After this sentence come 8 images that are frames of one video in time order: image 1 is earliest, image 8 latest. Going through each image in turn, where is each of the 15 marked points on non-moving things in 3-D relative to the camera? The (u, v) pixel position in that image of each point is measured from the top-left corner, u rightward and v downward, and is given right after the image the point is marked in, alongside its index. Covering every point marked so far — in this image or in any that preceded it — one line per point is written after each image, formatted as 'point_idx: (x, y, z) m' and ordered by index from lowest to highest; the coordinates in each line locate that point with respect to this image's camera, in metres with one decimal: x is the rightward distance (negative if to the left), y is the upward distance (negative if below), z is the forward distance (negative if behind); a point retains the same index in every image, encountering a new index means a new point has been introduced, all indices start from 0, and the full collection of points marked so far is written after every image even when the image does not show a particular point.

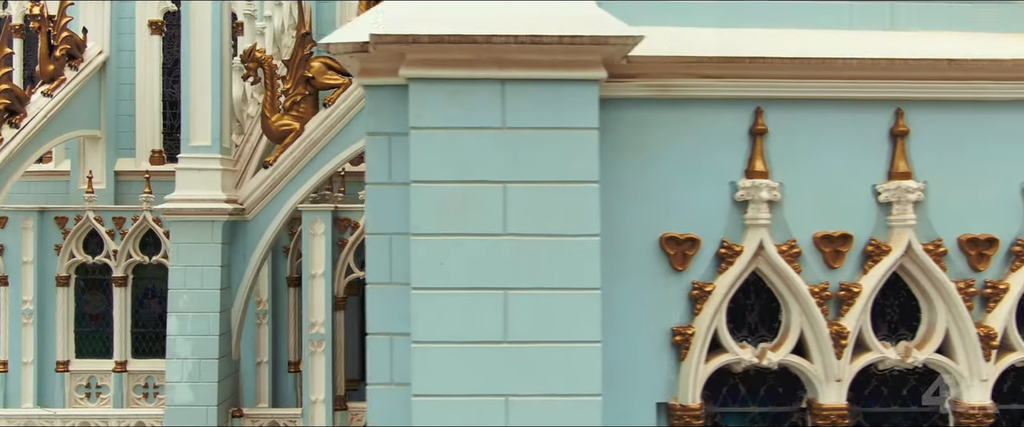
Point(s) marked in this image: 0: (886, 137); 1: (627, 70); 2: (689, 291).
0: (+1.4, +0.3, +2.7) m
1: (+0.4, +0.5, +2.6) m
2: (+0.7, -0.3, +2.7) m
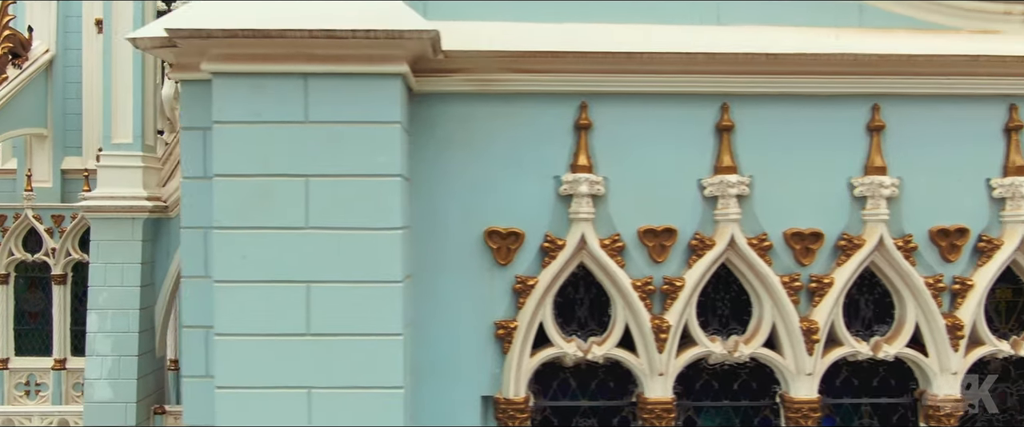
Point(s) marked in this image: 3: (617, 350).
0: (+0.8, +0.3, +2.7) m
1: (-0.2, +0.6, +2.6) m
2: (0.0, -0.3, +2.7) m
3: (+0.4, -0.5, +2.7) m
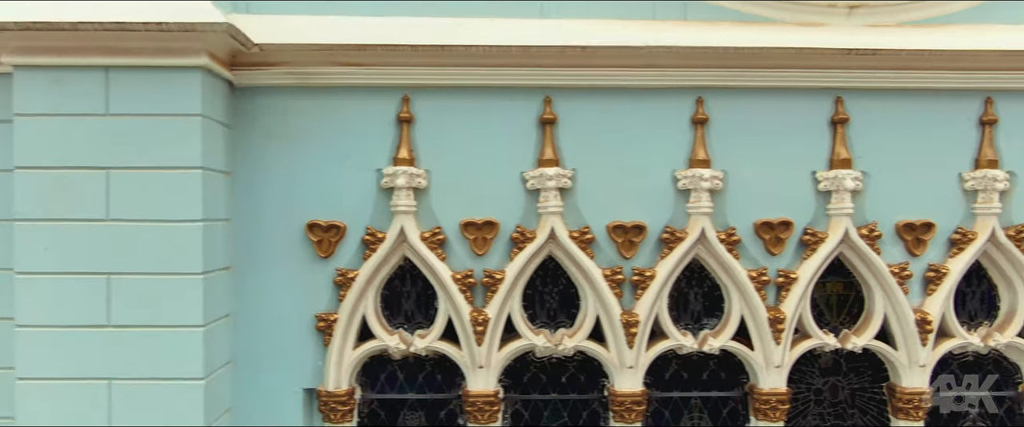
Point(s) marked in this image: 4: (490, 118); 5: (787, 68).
0: (+0.1, +0.3, +2.7) m
1: (-0.9, +0.6, +2.6) m
2: (-0.7, -0.2, +2.7) m
3: (-0.3, -0.5, +2.7) m
4: (-0.1, +0.4, +2.7) m
5: (+1.1, +0.6, +2.7) m
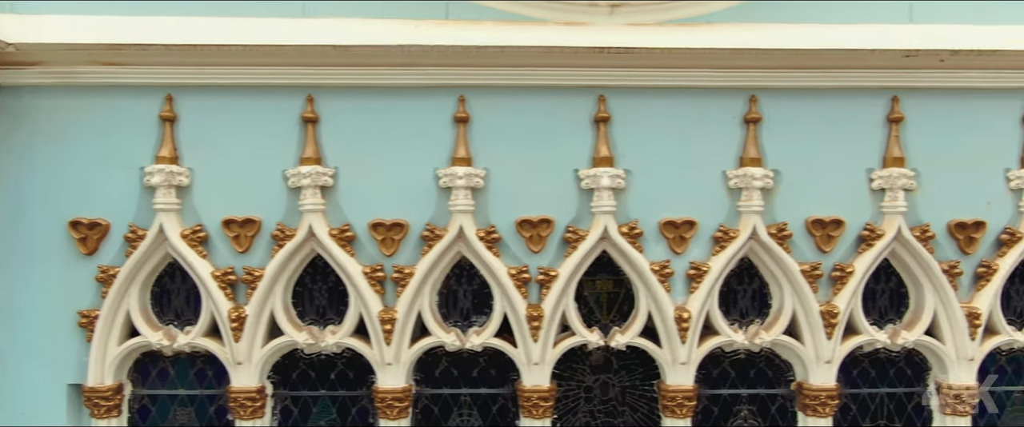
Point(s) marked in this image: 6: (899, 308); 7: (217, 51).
0: (-0.8, +0.4, +2.7) m
1: (-1.9, +0.6, +2.7) m
2: (-1.6, -0.2, +2.7) m
3: (-1.2, -0.5, +2.7) m
4: (-1.0, +0.4, +2.7) m
5: (+0.1, +0.6, +2.7) m
6: (+1.6, -0.4, +2.9) m
7: (-1.1, +0.6, +2.6) m
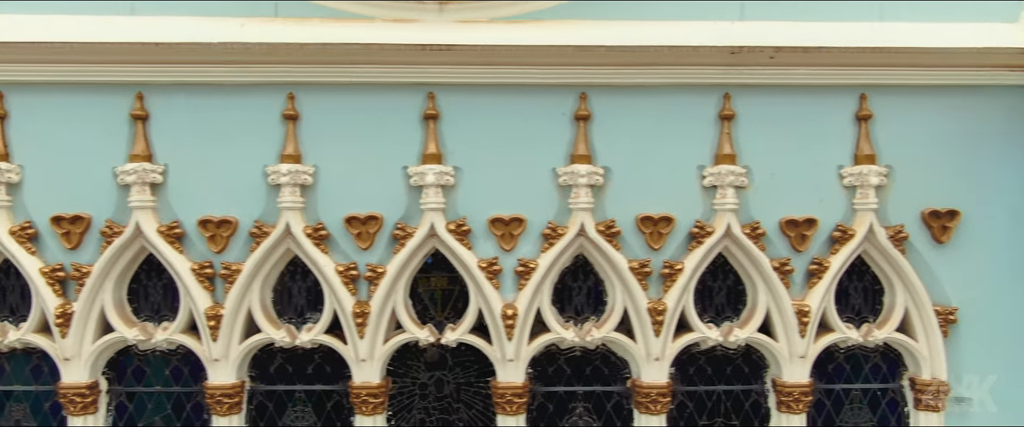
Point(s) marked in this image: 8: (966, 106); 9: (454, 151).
0: (-1.5, +0.4, +2.8) m
1: (-2.5, +0.6, +2.7) m
2: (-2.3, -0.2, +2.7) m
3: (-1.9, -0.5, +2.8) m
4: (-1.7, +0.4, +2.8) m
5: (-0.5, +0.6, +2.7) m
6: (+0.9, -0.4, +2.9) m
7: (-1.8, +0.6, +2.6) m
8: (+1.8, +0.4, +2.8) m
9: (-0.2, +0.2, +2.8) m
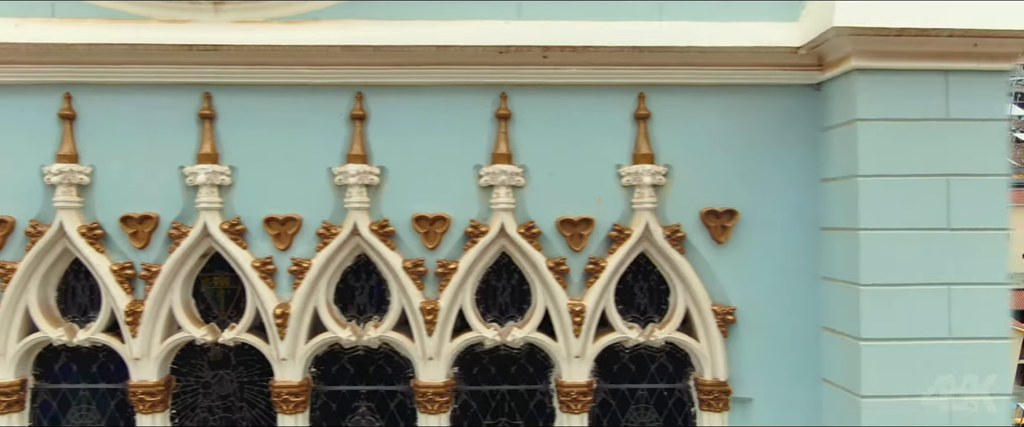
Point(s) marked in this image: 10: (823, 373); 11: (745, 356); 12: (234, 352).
0: (-2.4, +0.4, +2.8) m
1: (-3.4, +0.6, +2.7) m
2: (-3.2, -0.2, +2.8) m
3: (-2.8, -0.5, +2.8) m
4: (-2.6, +0.4, +2.8) m
5: (-1.4, +0.6, +2.7) m
6: (0.0, -0.4, +2.9) m
7: (-2.7, +0.6, +2.6) m
8: (+0.9, +0.4, +2.8) m
9: (-1.1, +0.2, +2.8) m
10: (+1.2, -0.6, +2.8) m
11: (+0.9, -0.6, +2.8) m
12: (-1.1, -0.6, +2.9) m
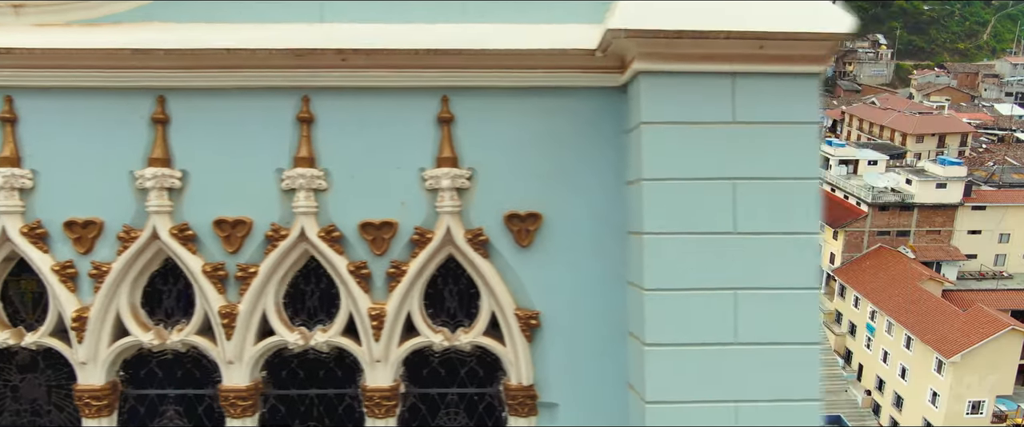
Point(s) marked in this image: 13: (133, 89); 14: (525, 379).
0: (-3.2, +0.4, +2.8) m
1: (-4.2, +0.6, +2.7) m
2: (-4.0, -0.2, +2.8) m
3: (-3.6, -0.5, +2.8) m
4: (-3.4, +0.4, +2.8) m
5: (-2.2, +0.6, +2.7) m
6: (-0.7, -0.4, +2.9) m
7: (-3.5, +0.6, +2.6) m
8: (+0.2, +0.4, +2.8) m
9: (-1.9, +0.2, +2.8) m
10: (+0.5, -0.7, +2.8) m
11: (+0.1, -0.6, +2.8) m
12: (-1.9, -0.6, +2.9) m
13: (-1.5, +0.5, +2.8) m
14: (0.0, -0.7, +2.8) m
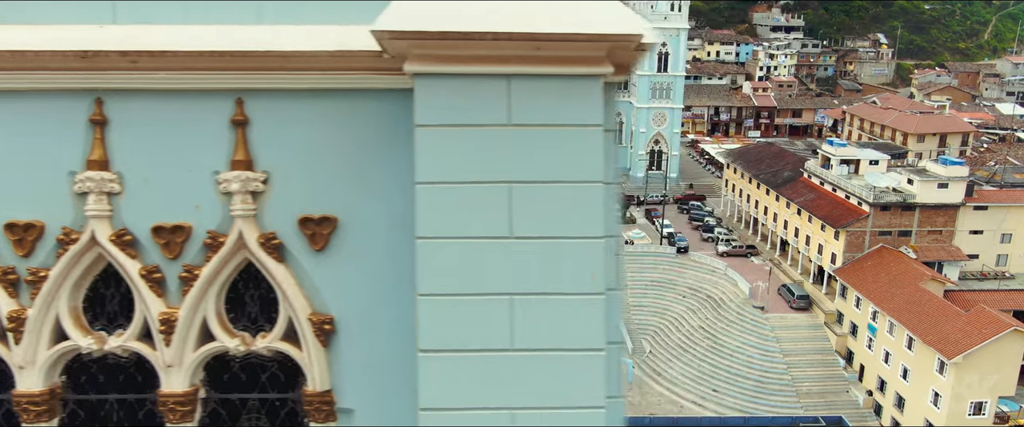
0: (-4.0, +0.3, +2.8) m
1: (-5.0, +0.6, +2.7) m
2: (-4.8, -0.2, +2.8) m
3: (-4.4, -0.5, +2.8) m
4: (-4.2, +0.4, +2.8) m
5: (-3.0, +0.5, +2.7) m
6: (-1.5, -0.4, +2.9) m
7: (-4.3, +0.6, +2.6) m
8: (-0.7, +0.4, +2.7) m
9: (-2.7, +0.2, +2.8) m
10: (-0.3, -0.7, +2.8) m
11: (-0.7, -0.6, +2.8) m
12: (-2.7, -0.6, +2.8) m
13: (-2.3, +0.5, +2.7) m
14: (-0.8, -0.7, +2.8) m
